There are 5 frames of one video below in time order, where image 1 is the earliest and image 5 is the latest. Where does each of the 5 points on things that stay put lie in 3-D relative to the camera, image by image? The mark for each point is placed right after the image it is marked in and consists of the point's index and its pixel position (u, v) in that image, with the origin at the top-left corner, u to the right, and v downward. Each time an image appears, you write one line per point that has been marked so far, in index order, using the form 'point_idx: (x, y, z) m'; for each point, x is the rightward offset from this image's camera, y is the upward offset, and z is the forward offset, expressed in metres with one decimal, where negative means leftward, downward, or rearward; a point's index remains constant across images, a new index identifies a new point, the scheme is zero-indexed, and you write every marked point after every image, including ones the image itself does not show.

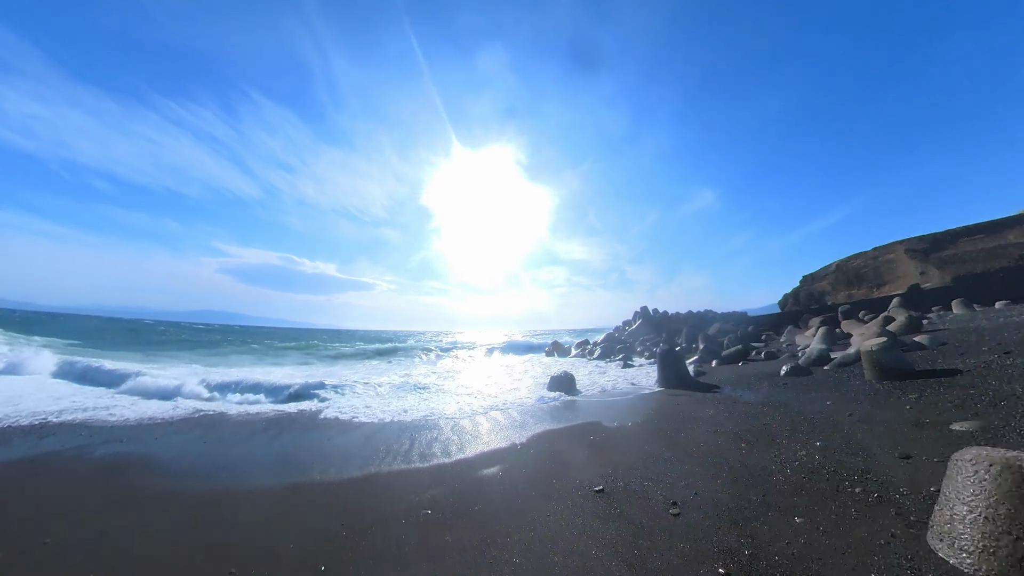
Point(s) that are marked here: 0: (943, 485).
0: (+2.9, -1.3, +2.8) m
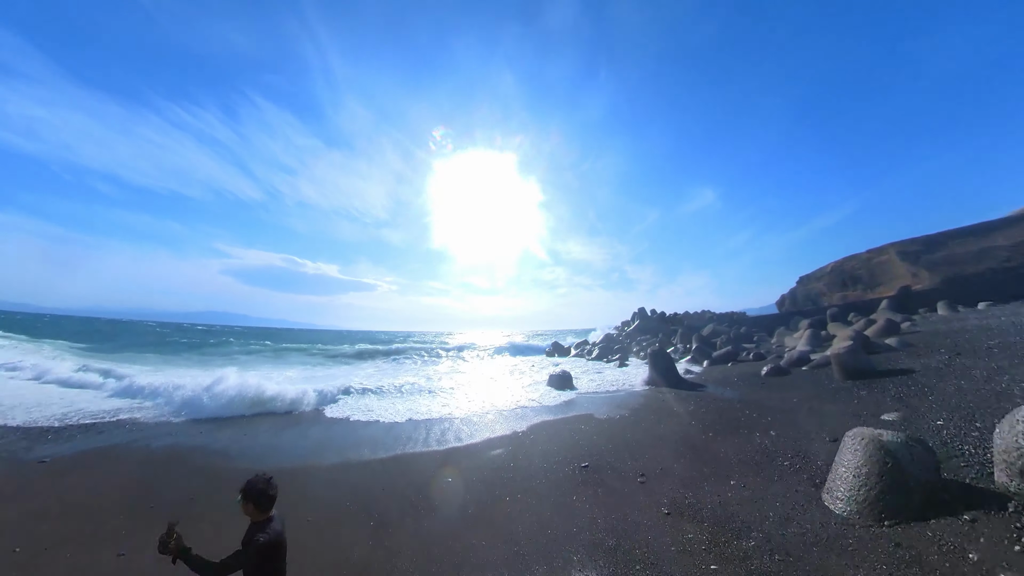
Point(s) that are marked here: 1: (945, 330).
0: (+3.0, -1.5, +3.8) m
1: (+14.5, -1.4, +14.2) m
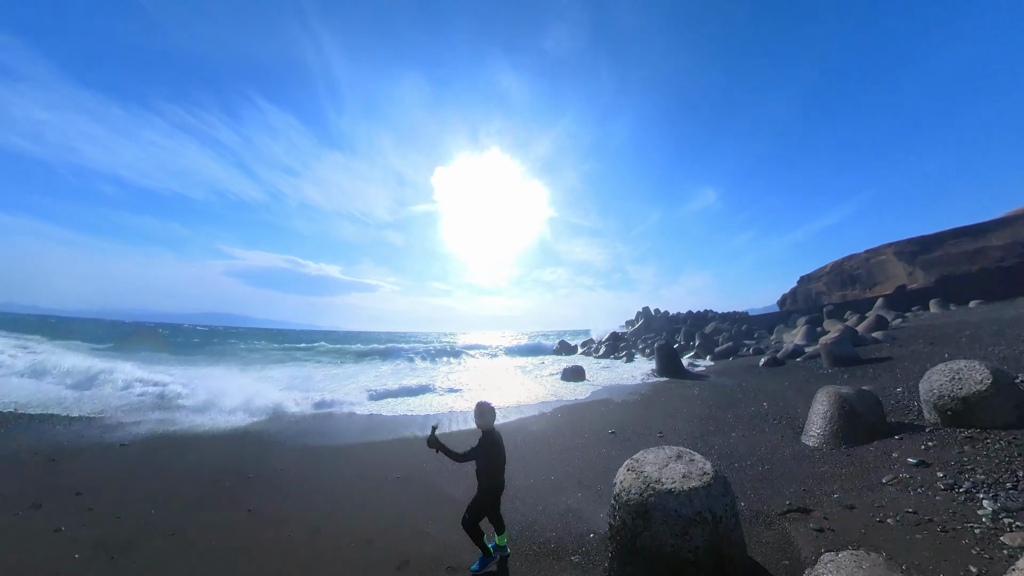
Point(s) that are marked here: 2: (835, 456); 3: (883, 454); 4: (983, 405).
0: (+3.6, -1.5, +5.0) m
1: (+15.2, -1.4, +15.3) m
2: (+3.1, -1.6, +4.0) m
3: (+3.3, -1.5, +3.7) m
4: (+4.3, -1.1, +3.8) m
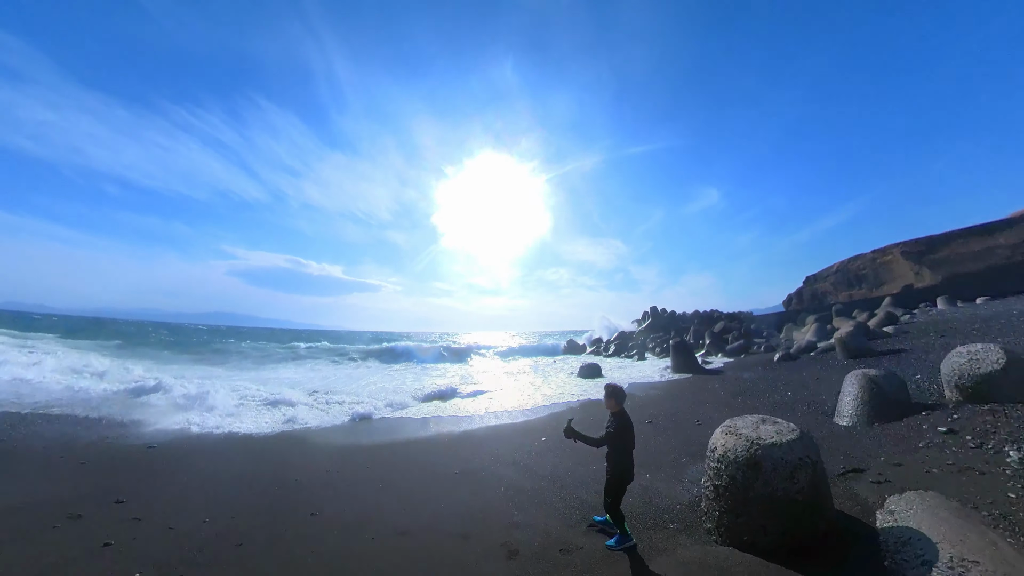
0: (+4.3, -1.4, +5.4) m
1: (+16.0, -1.3, +15.7) m
2: (+3.8, -1.5, +4.4) m
3: (+4.0, -1.4, +4.2) m
4: (+5.0, -1.0, +4.3) m
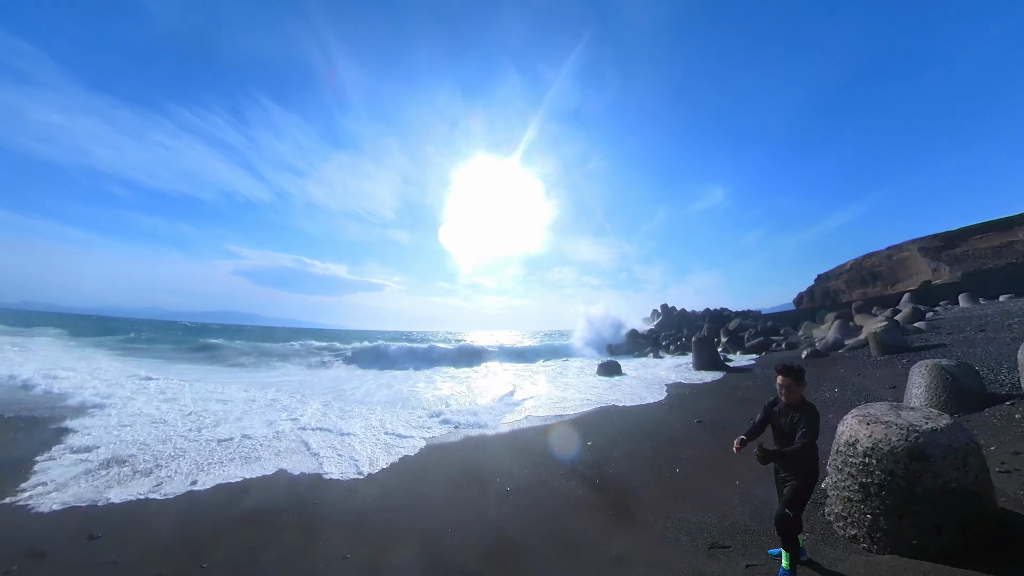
0: (+4.9, -1.2, +5.2) m
1: (+16.7, -1.1, +15.4) m
2: (+4.4, -1.3, +4.2) m
3: (+4.6, -1.2, +4.0) m
4: (+5.6, -0.8, +4.0) m
